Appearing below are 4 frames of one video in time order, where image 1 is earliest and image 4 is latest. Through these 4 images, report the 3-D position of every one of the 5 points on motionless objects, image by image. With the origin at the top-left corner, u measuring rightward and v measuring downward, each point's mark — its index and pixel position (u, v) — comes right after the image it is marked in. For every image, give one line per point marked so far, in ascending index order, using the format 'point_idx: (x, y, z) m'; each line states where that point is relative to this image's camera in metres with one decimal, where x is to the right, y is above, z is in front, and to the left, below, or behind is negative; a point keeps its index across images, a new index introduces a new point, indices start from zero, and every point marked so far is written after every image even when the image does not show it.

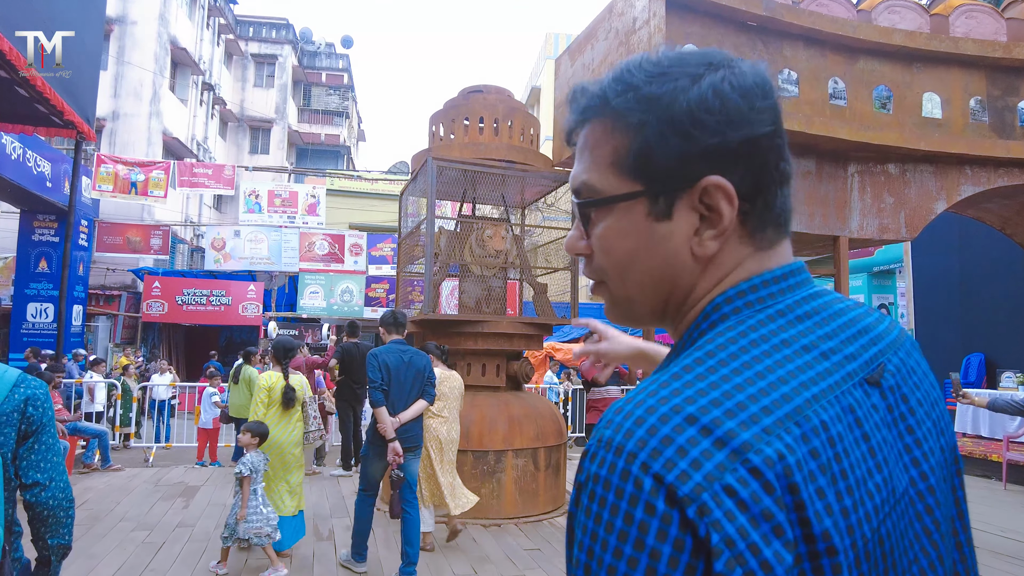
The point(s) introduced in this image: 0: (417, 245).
0: (-0.9, +0.4, +6.0) m
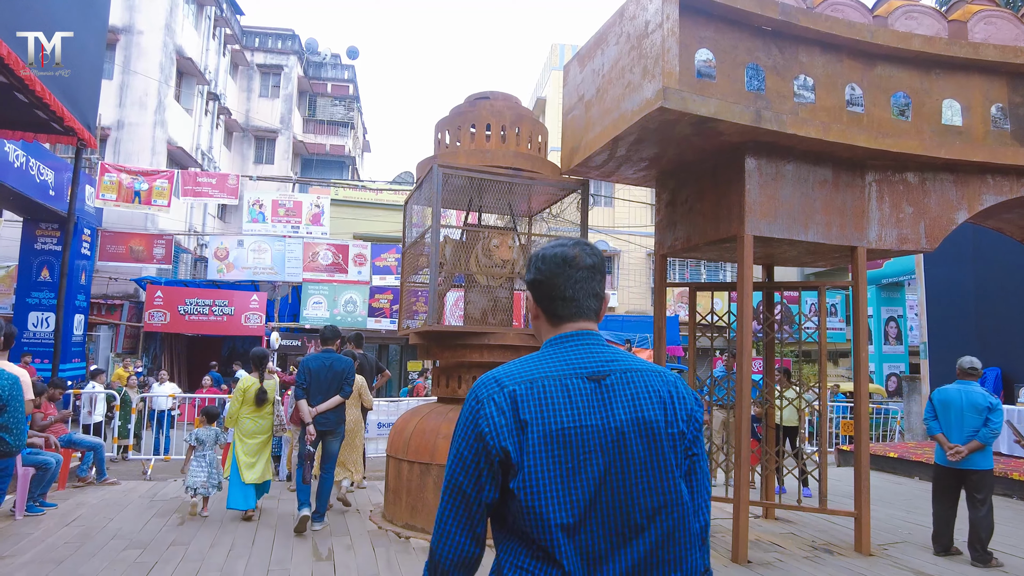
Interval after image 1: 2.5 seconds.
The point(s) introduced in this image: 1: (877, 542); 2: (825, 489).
0: (-0.9, +0.3, +5.9) m
1: (+3.1, -2.1, +5.4) m
2: (+2.6, -1.7, +5.3) m
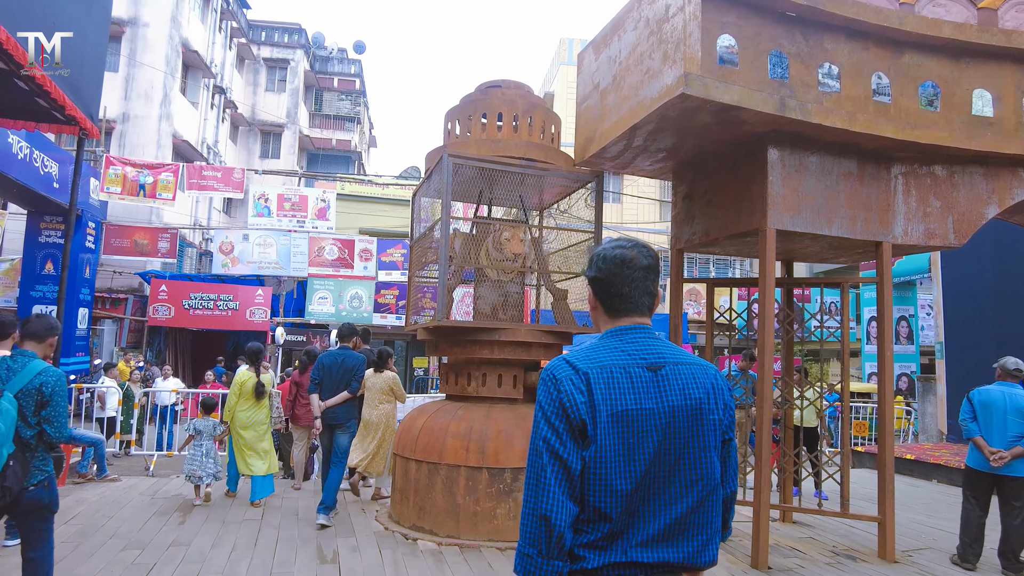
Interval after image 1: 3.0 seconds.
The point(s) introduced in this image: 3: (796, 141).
0: (-0.8, +0.4, +5.7) m
1: (+3.2, -2.1, +5.2) m
2: (+2.7, -1.7, +5.1) m
3: (+2.2, +1.1, +4.9) m
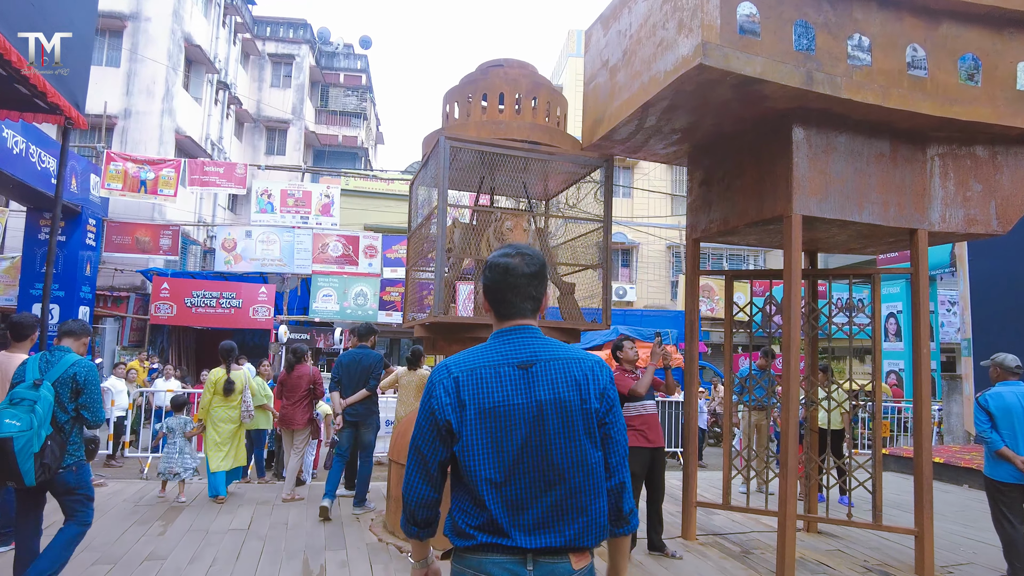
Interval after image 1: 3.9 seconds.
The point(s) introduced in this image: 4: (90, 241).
0: (-0.7, +0.4, +5.4) m
1: (+3.2, -2.1, +4.8) m
2: (+2.7, -1.6, +4.7) m
3: (+2.2, +1.2, +4.5) m
4: (-8.8, +1.0, +13.1) m
